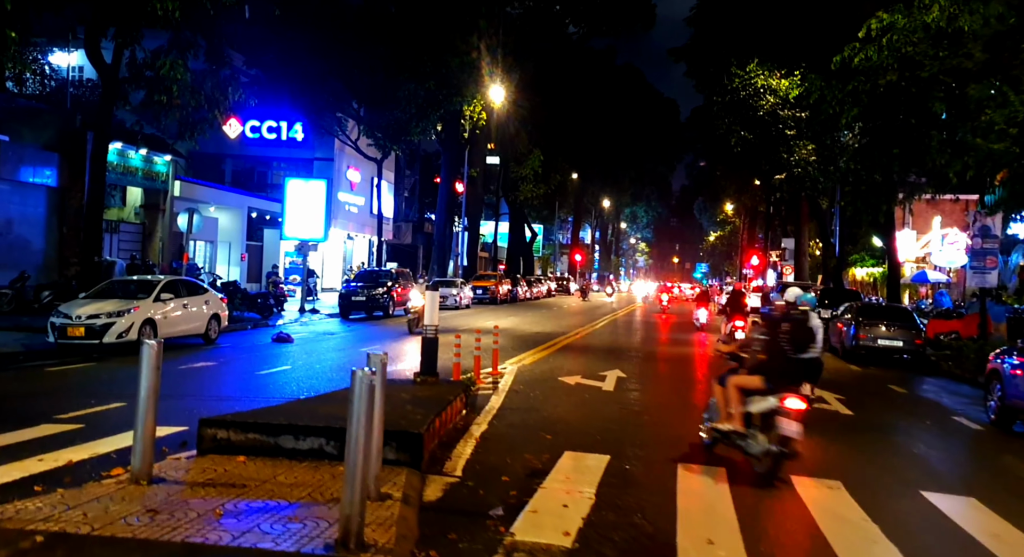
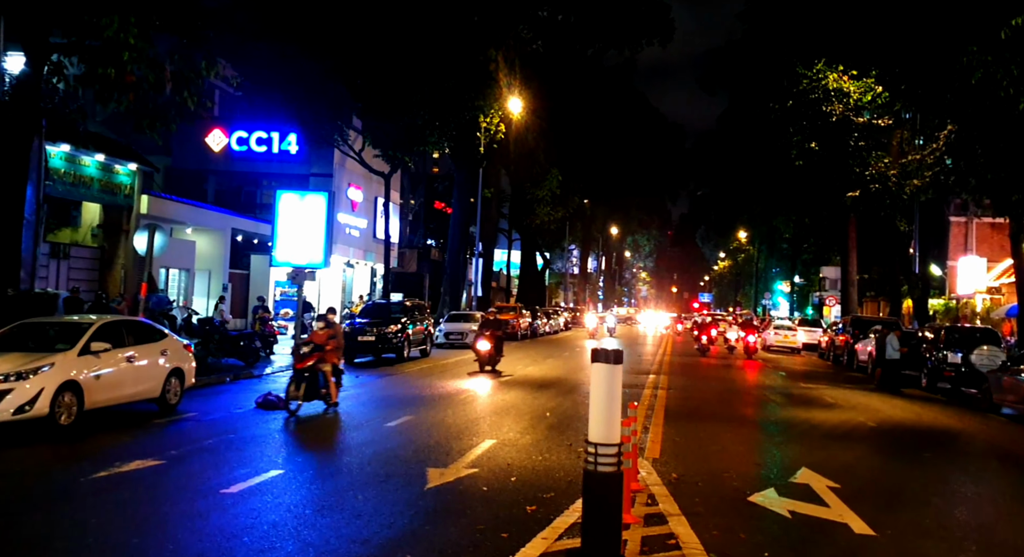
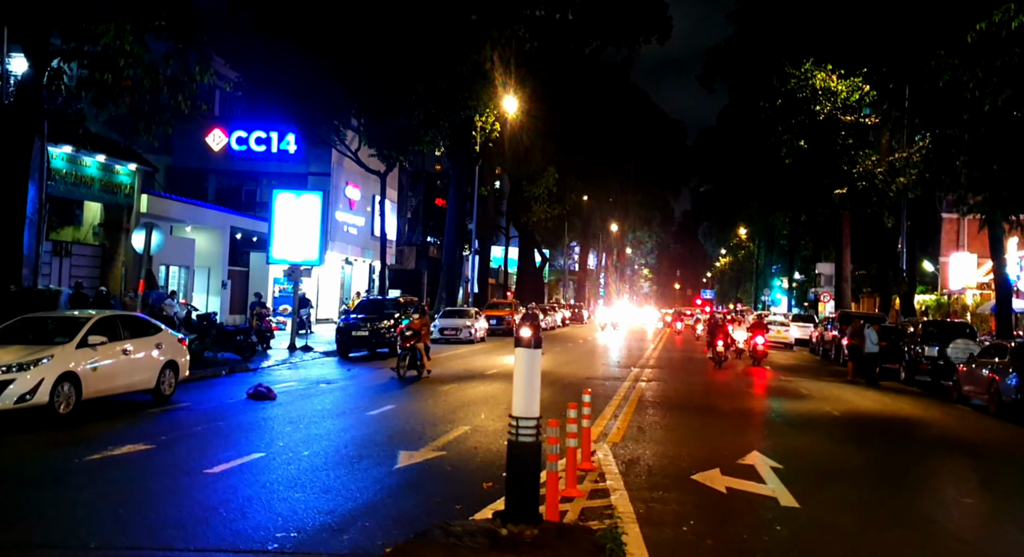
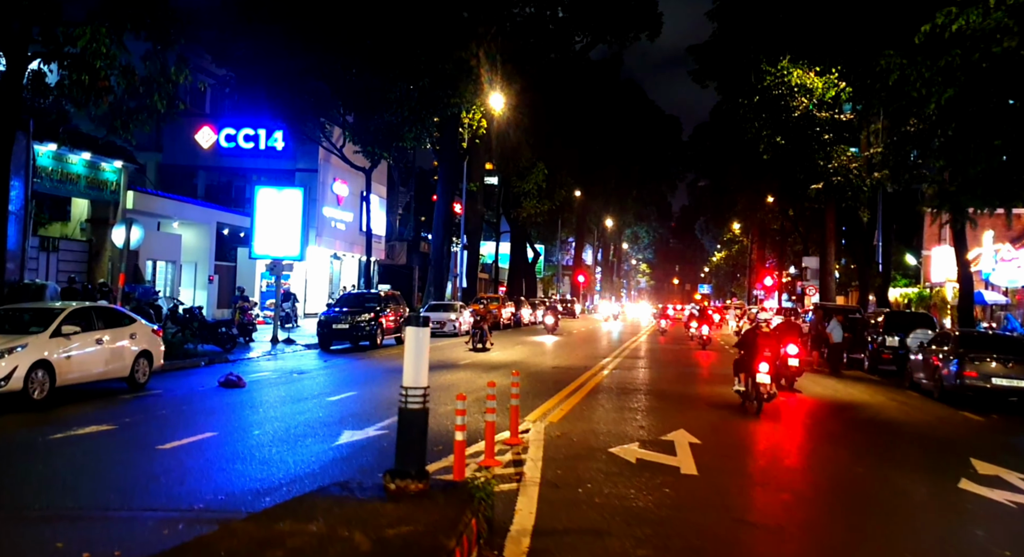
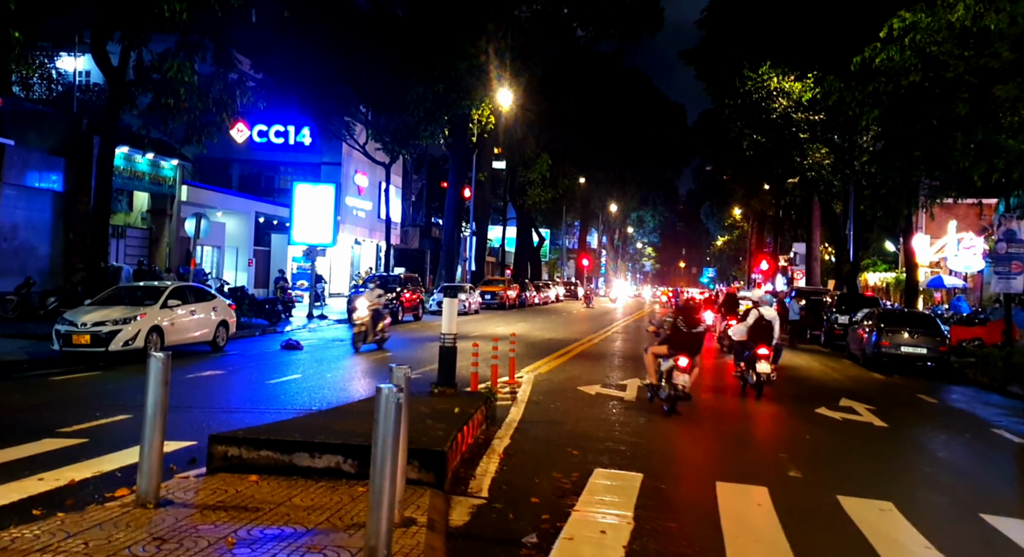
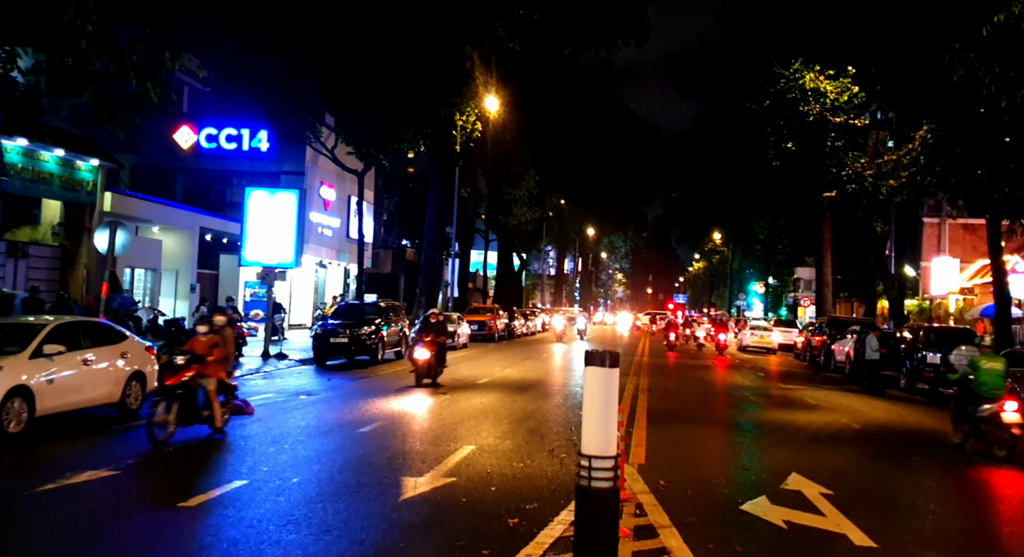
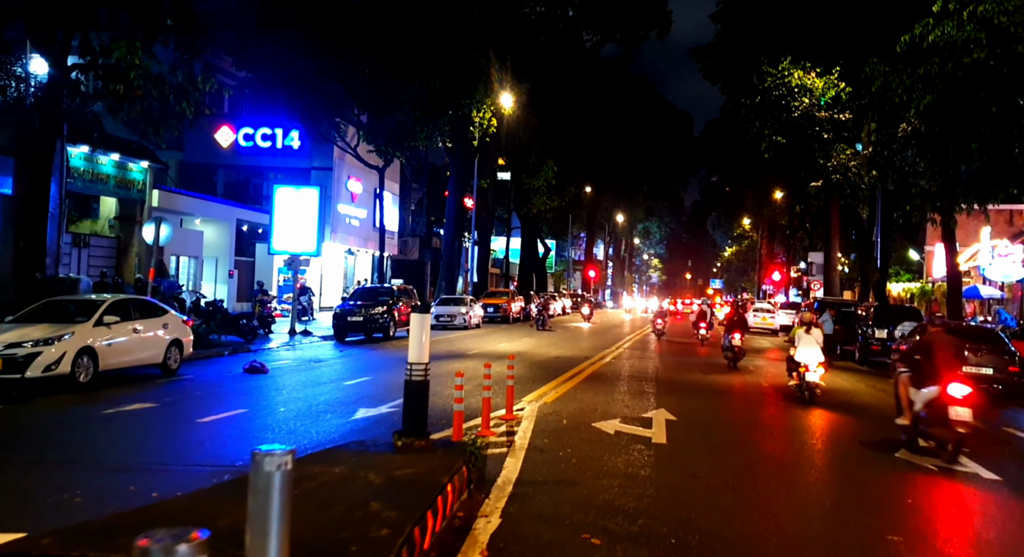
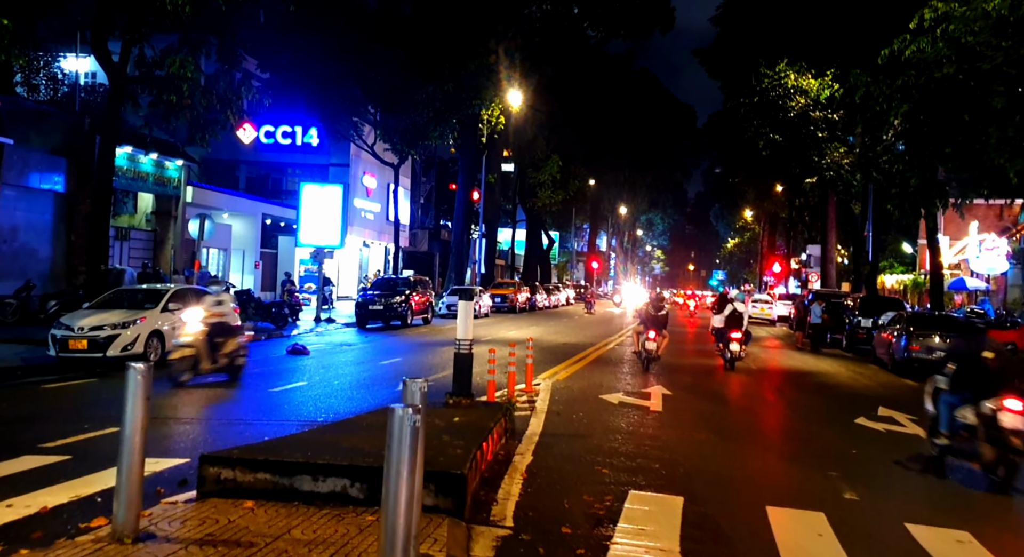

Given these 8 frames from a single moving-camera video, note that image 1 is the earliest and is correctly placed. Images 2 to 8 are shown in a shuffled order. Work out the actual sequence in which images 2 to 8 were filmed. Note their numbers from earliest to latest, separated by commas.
5, 8, 7, 4, 3, 2, 6
